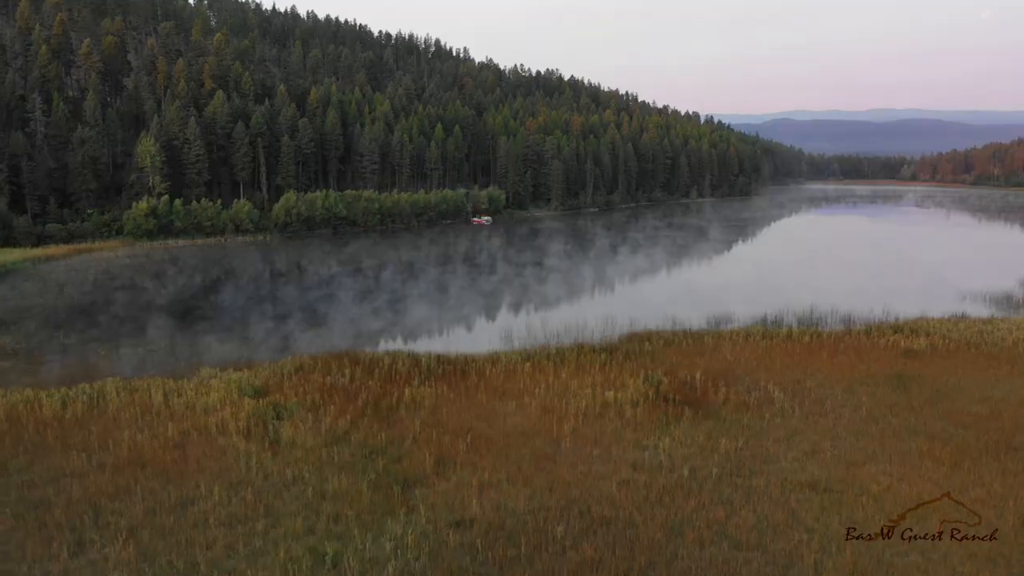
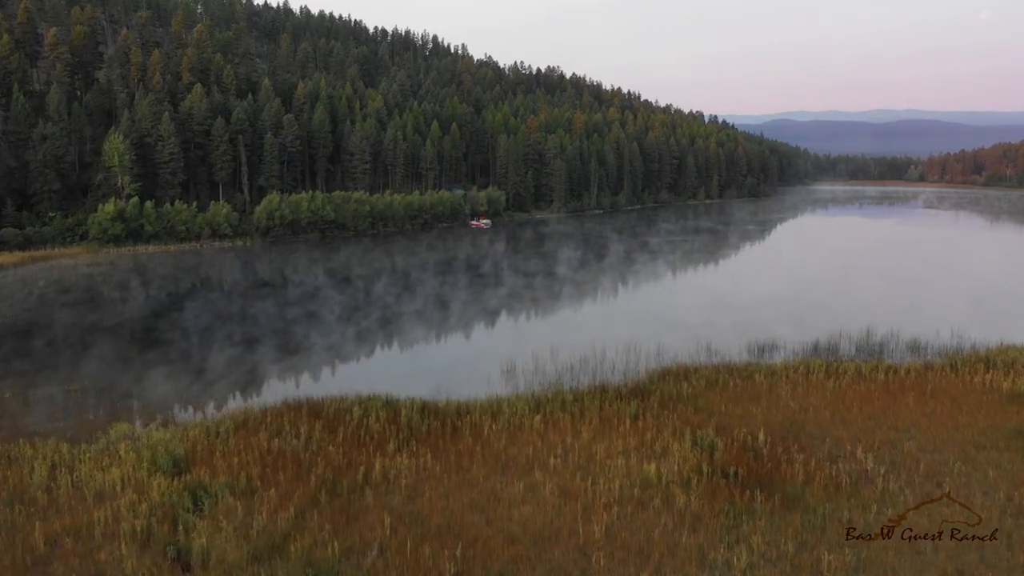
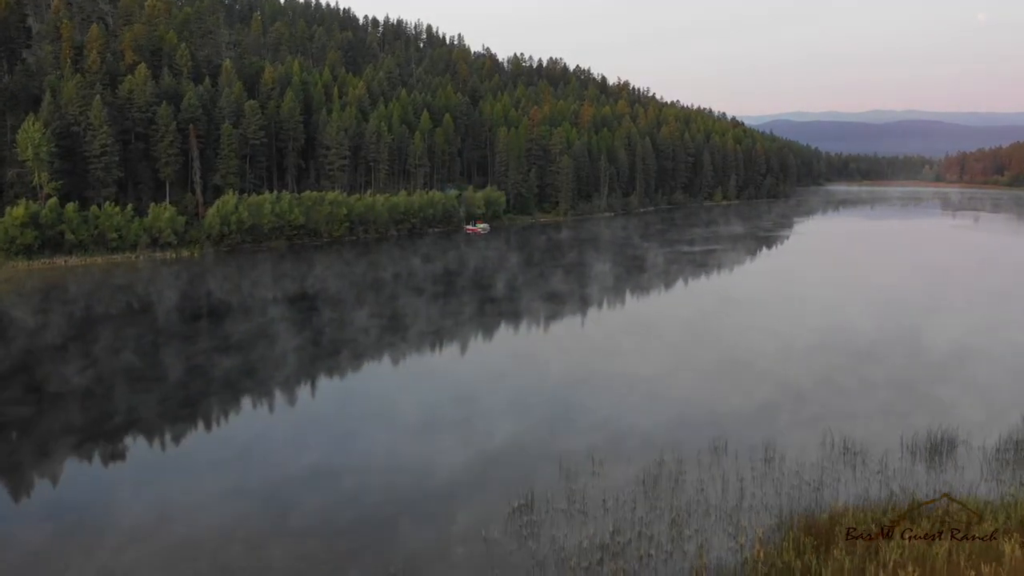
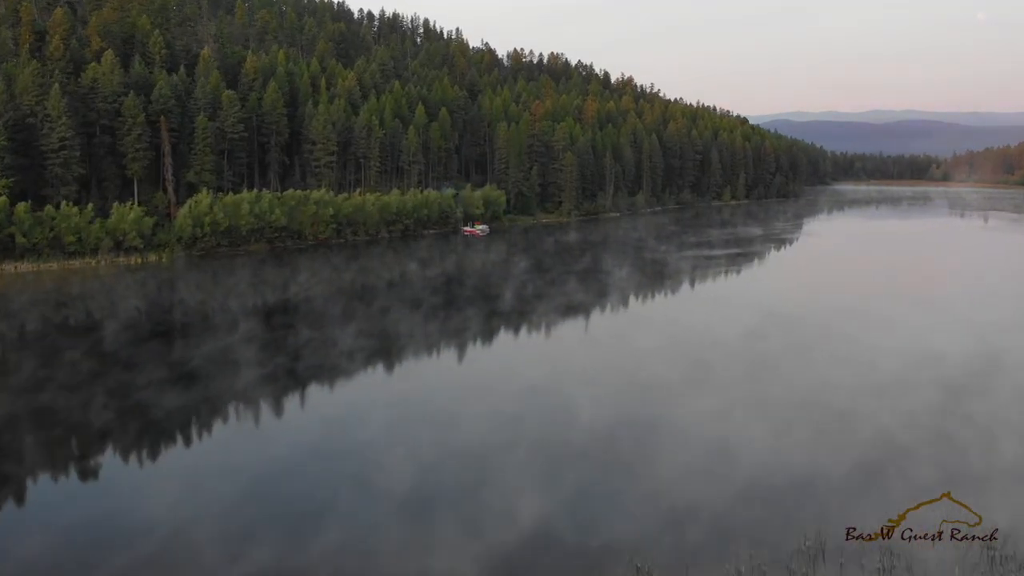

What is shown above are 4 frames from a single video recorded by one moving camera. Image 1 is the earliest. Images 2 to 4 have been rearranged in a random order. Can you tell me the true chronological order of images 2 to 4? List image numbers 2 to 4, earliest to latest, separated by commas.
2, 3, 4
